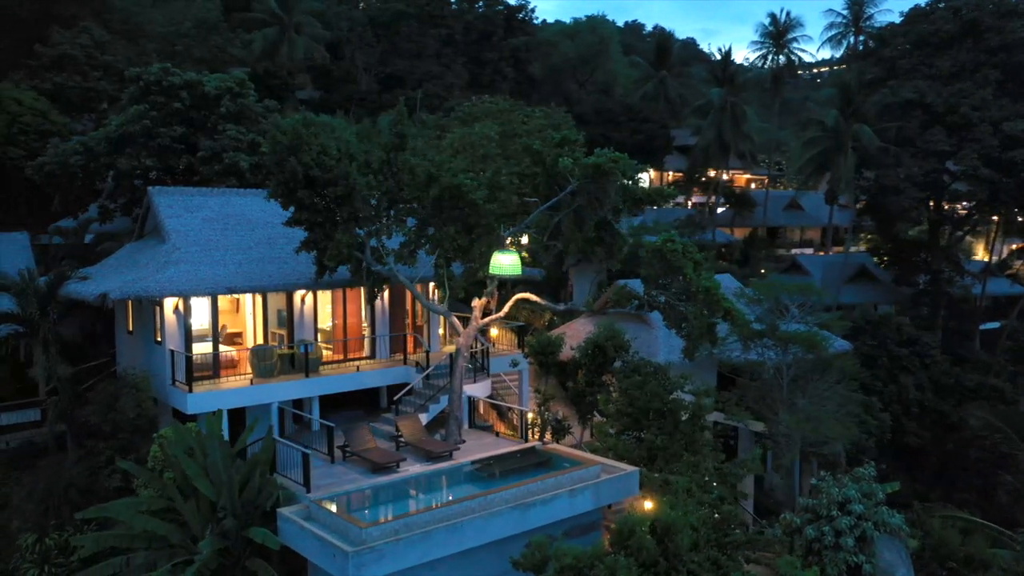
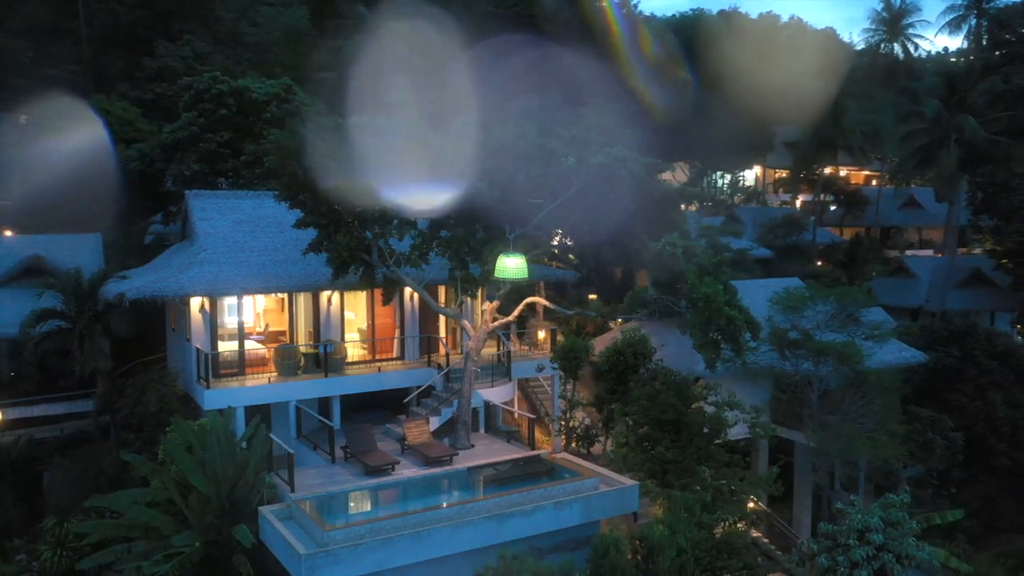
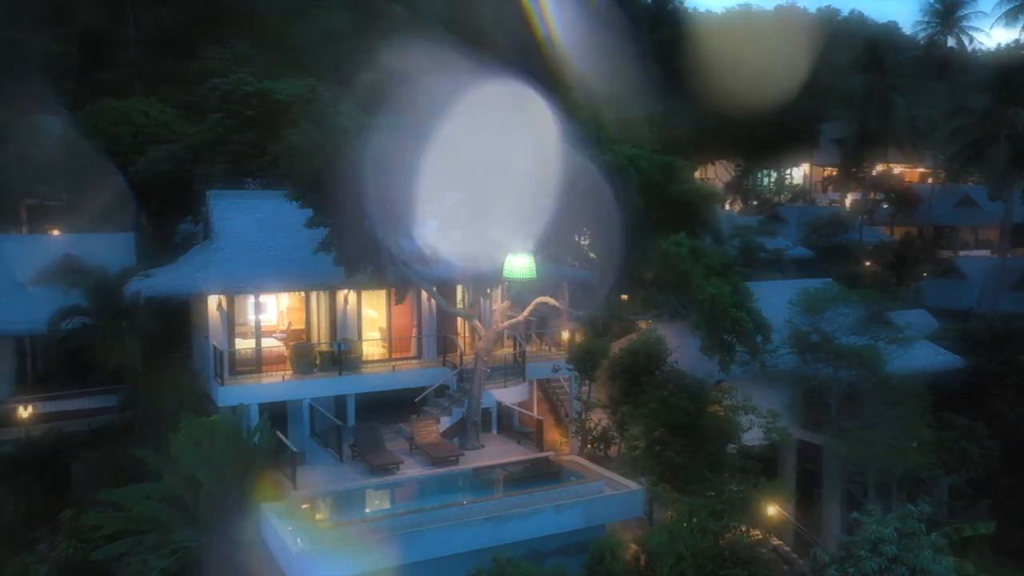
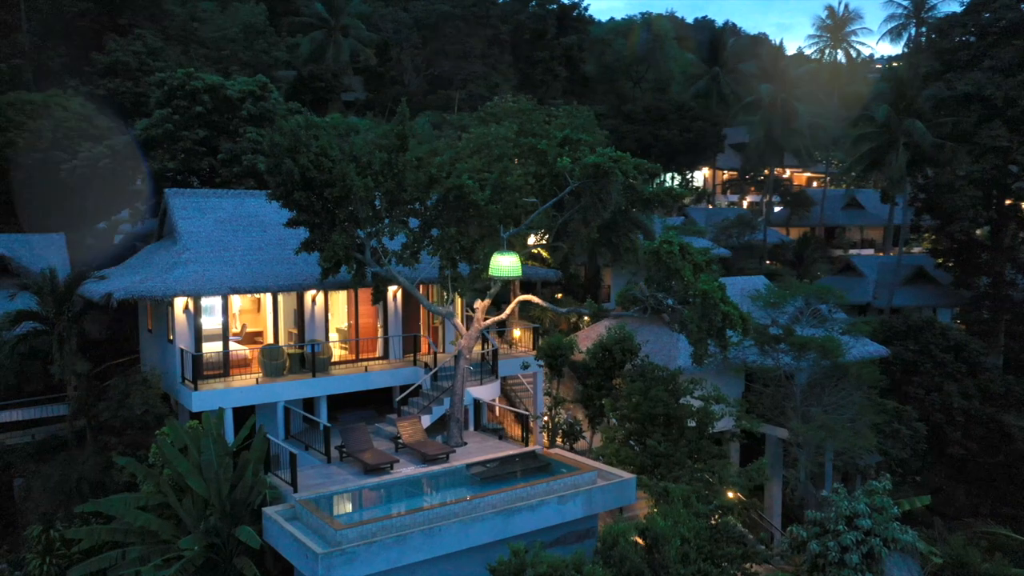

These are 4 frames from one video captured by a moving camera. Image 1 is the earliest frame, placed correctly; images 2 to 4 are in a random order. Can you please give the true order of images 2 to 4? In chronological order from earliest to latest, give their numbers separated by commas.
4, 2, 3
